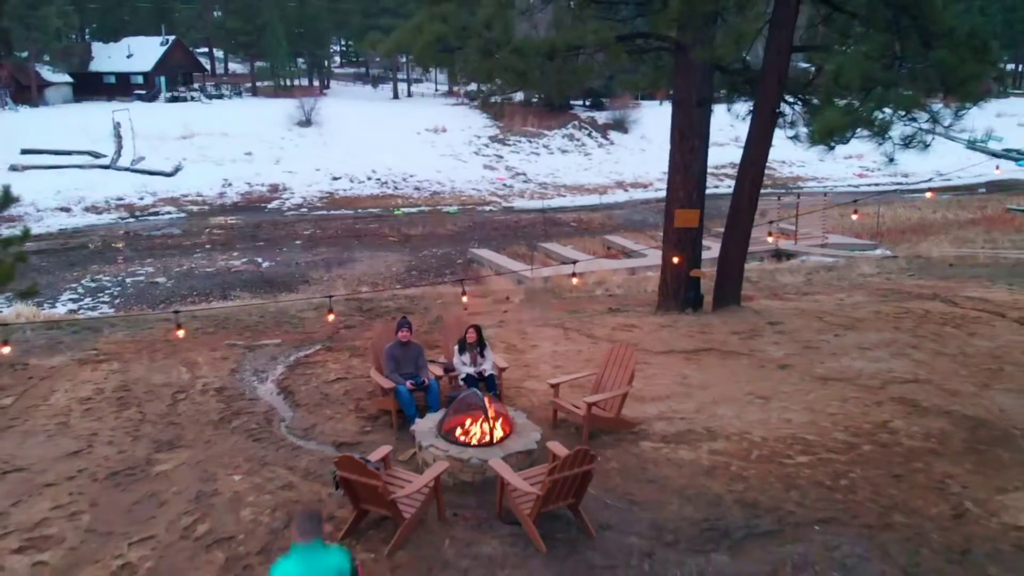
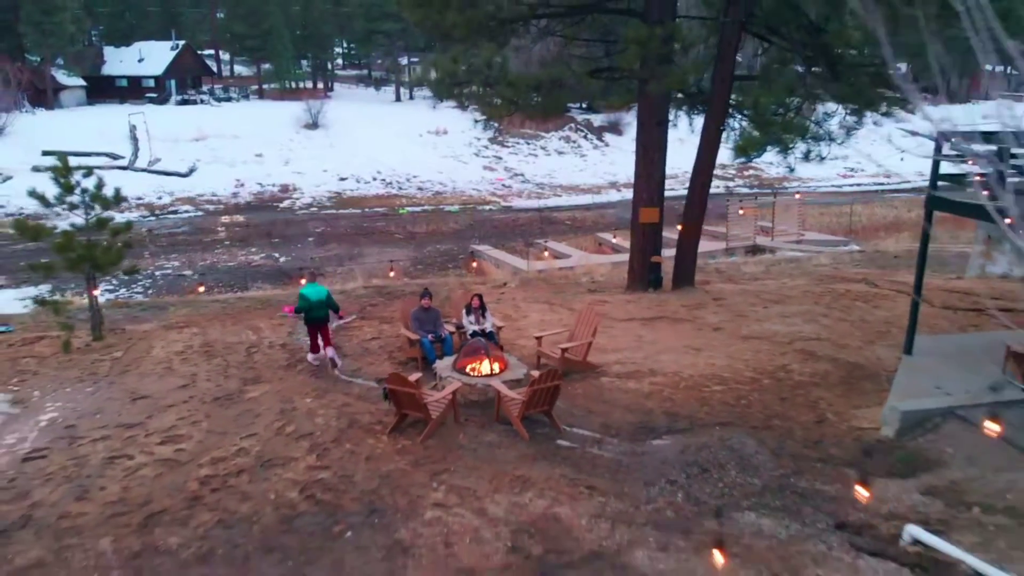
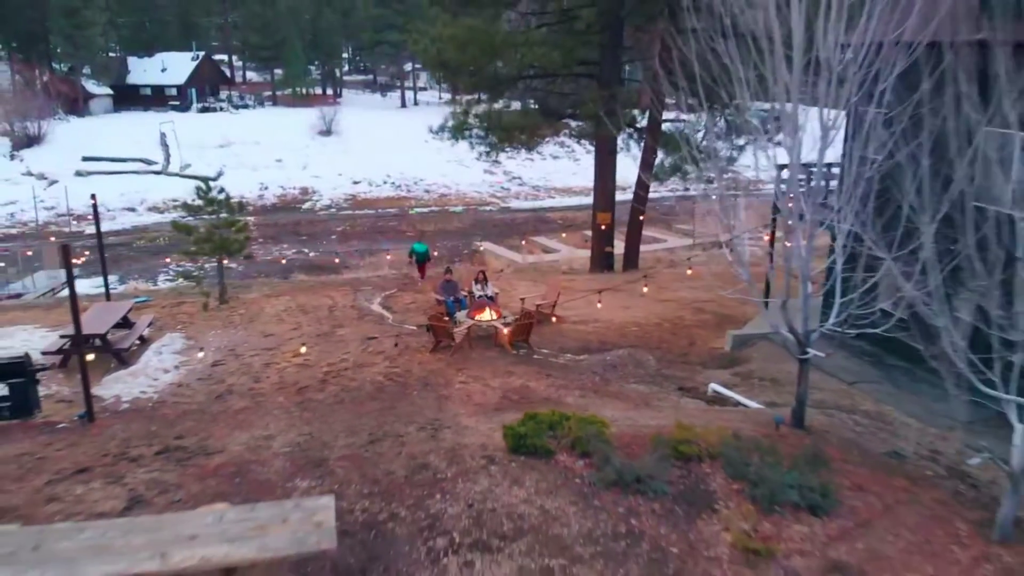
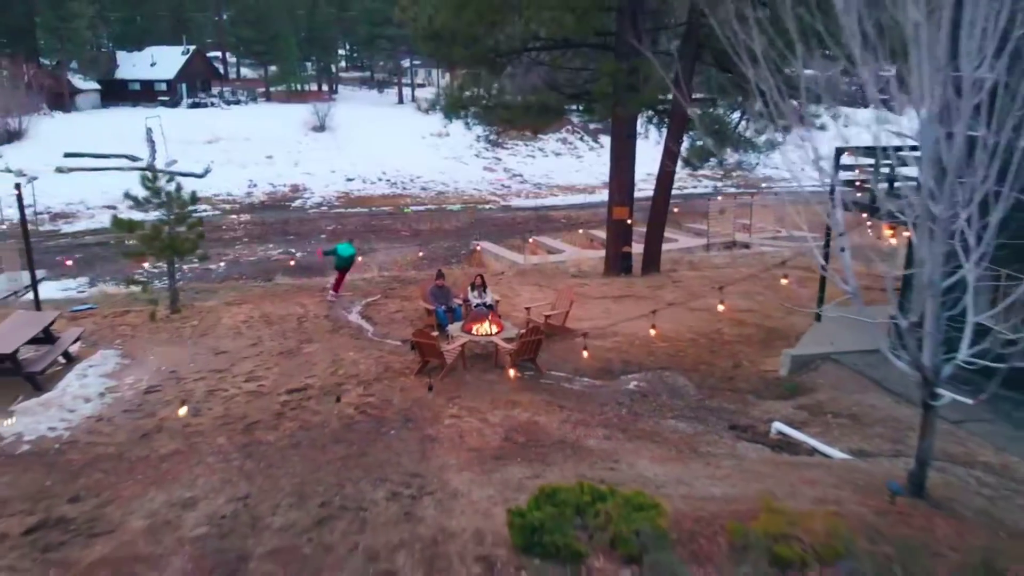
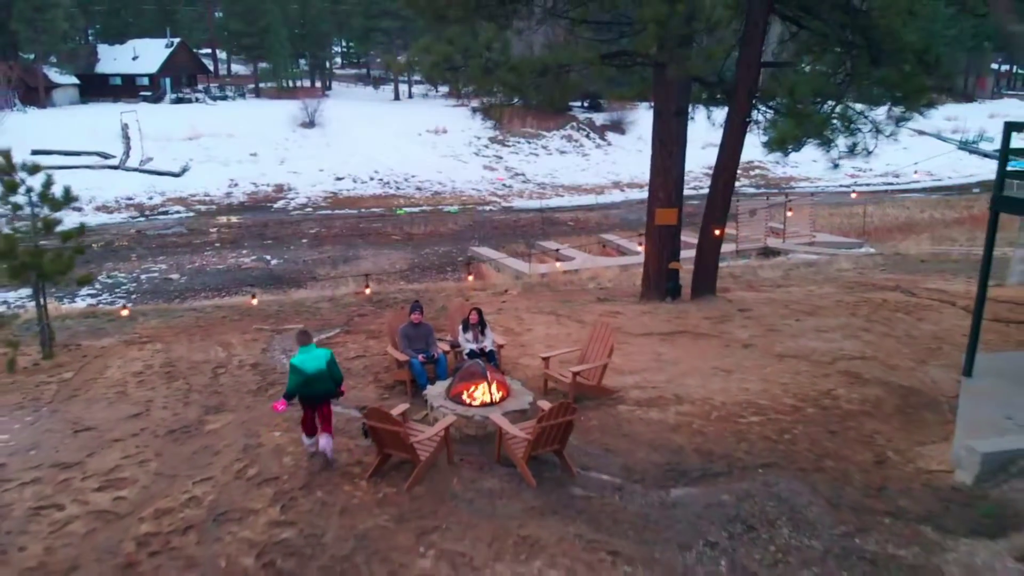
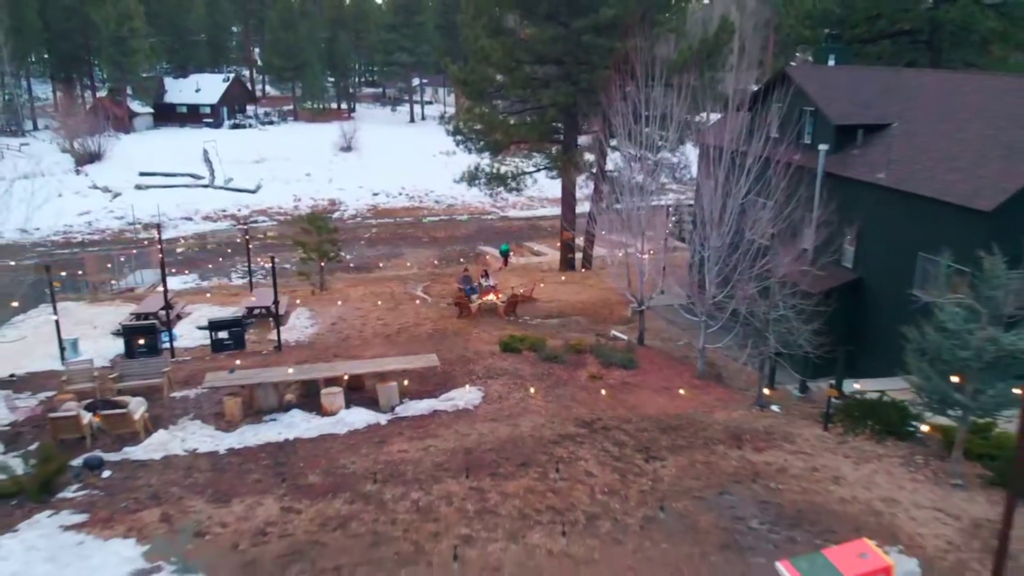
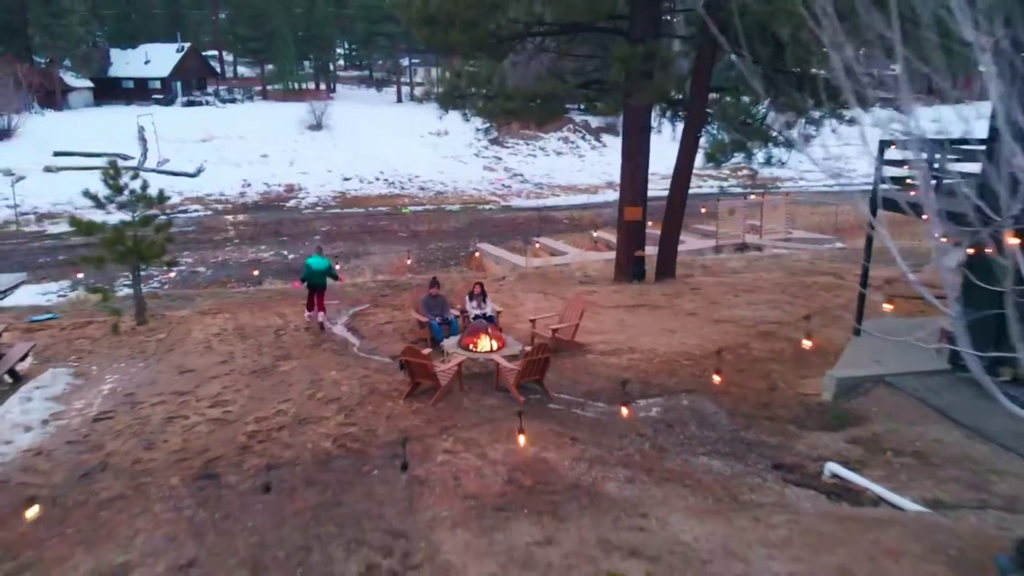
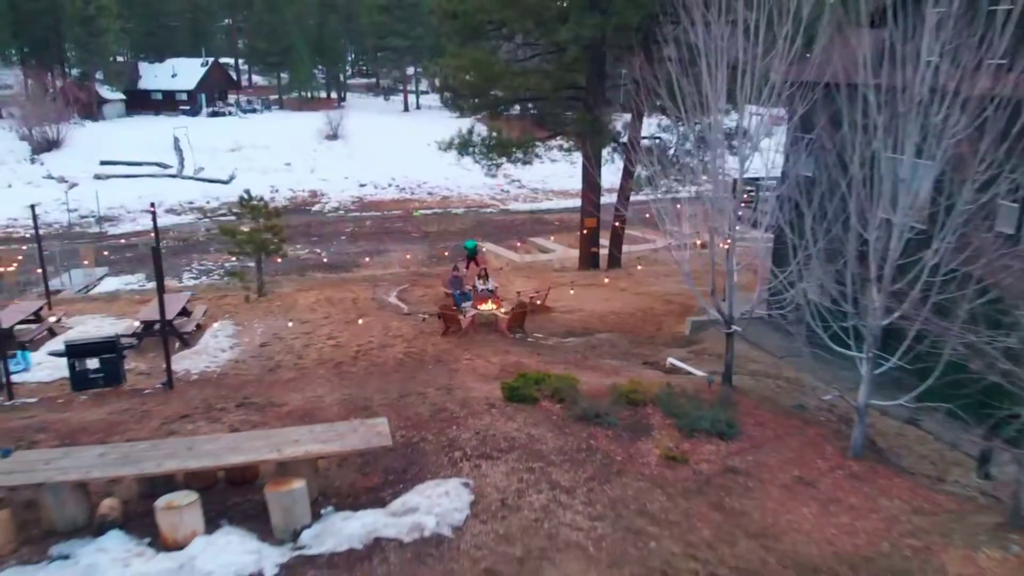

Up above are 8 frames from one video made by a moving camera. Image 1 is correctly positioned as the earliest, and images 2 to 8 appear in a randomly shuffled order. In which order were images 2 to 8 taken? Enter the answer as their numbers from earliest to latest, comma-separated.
5, 2, 7, 4, 3, 8, 6
